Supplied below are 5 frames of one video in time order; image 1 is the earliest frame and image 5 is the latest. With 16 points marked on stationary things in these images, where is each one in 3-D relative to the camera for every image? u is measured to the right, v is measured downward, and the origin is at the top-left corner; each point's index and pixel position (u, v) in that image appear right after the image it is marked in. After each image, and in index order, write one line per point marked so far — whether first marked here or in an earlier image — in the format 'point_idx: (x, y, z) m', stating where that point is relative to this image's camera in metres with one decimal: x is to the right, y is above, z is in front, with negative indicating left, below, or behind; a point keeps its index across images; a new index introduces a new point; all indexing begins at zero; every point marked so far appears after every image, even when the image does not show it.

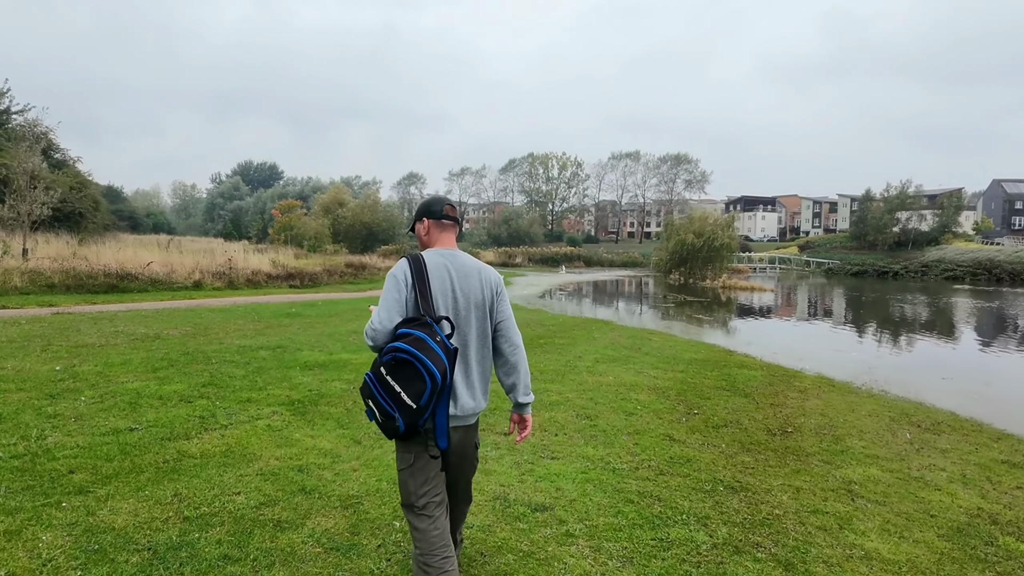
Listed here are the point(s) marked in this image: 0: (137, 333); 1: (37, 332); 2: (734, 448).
0: (-5.4, -0.7, +9.3) m
1: (-6.5, -0.6, +8.8) m
2: (+1.9, -1.4, +5.6) m
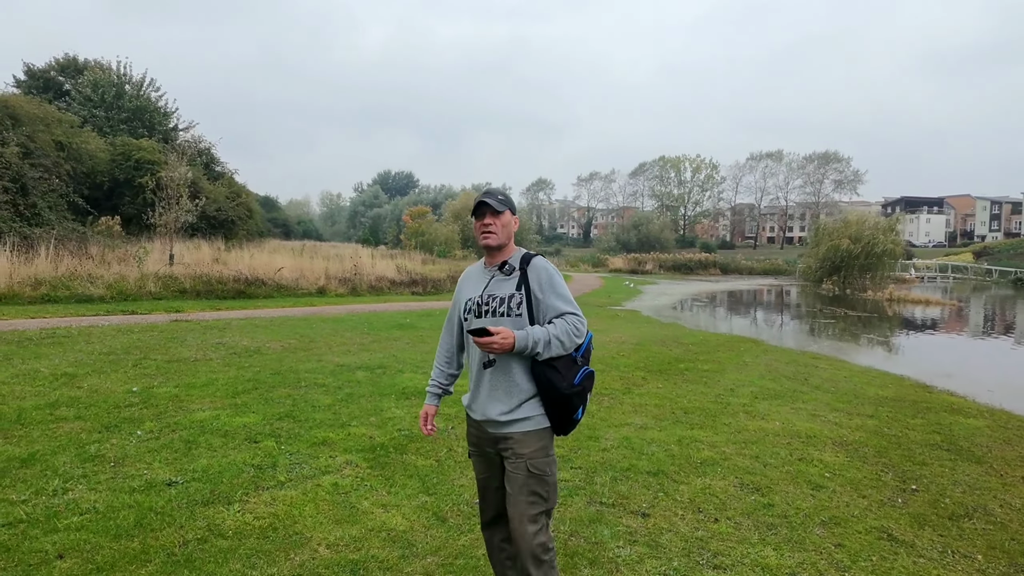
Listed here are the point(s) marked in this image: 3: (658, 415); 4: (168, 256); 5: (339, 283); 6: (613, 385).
0: (-3.7, -0.8, +8.7) m
1: (-4.8, -0.7, +8.5) m
2: (+2.8, -1.6, +3.7) m
3: (+1.5, -1.3, +6.6) m
4: (-10.0, +0.9, +18.9) m
5: (-5.1, +0.1, +19.1) m
6: (+1.2, -1.2, +7.8) m
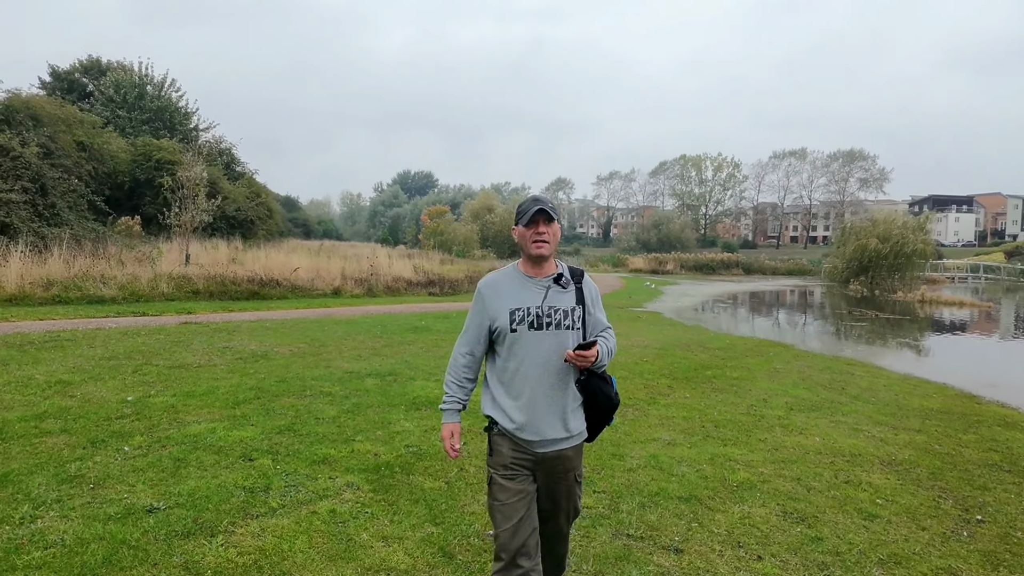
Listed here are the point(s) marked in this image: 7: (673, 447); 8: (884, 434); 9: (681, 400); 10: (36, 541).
0: (-3.4, -0.8, +8.4) m
1: (-4.6, -0.7, +8.2) m
2: (+2.9, -1.6, +3.2) m
3: (+1.6, -1.3, +6.1) m
4: (-9.5, +0.9, +18.8) m
5: (-4.5, +0.1, +18.8) m
6: (+1.4, -1.2, +7.4) m
7: (+1.4, -1.4, +5.5) m
8: (+3.7, -1.4, +6.4) m
9: (+1.9, -1.2, +7.2) m
10: (-2.3, -1.2, +3.2) m
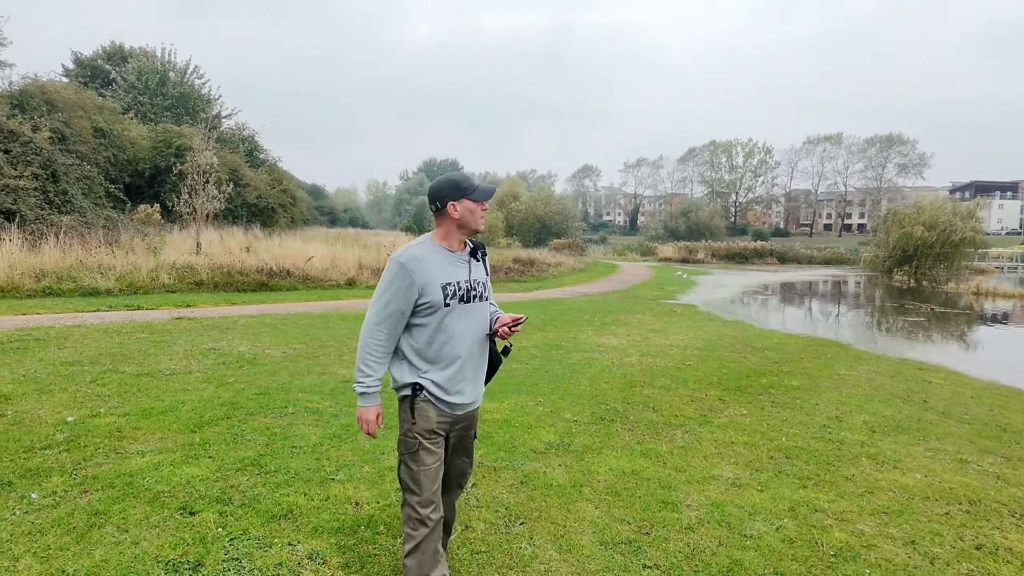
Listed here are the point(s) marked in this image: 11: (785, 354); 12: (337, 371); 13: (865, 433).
0: (-3.2, -0.7, +7.4) m
1: (-4.3, -0.7, +7.2) m
2: (+2.9, -1.7, +2.0) m
3: (+1.8, -1.3, +4.9) m
4: (-8.8, +1.2, +18.0) m
5: (-3.9, +0.4, +17.8) m
6: (+1.6, -1.2, +6.2) m
7: (+1.5, -1.3, +4.3) m
8: (+3.8, -1.4, +5.1) m
9: (+2.1, -1.2, +6.0) m
10: (-2.3, -1.3, +2.1) m
11: (+4.3, -1.0, +10.1) m
12: (-1.8, -0.9, +6.8) m
13: (+3.2, -1.3, +5.9) m
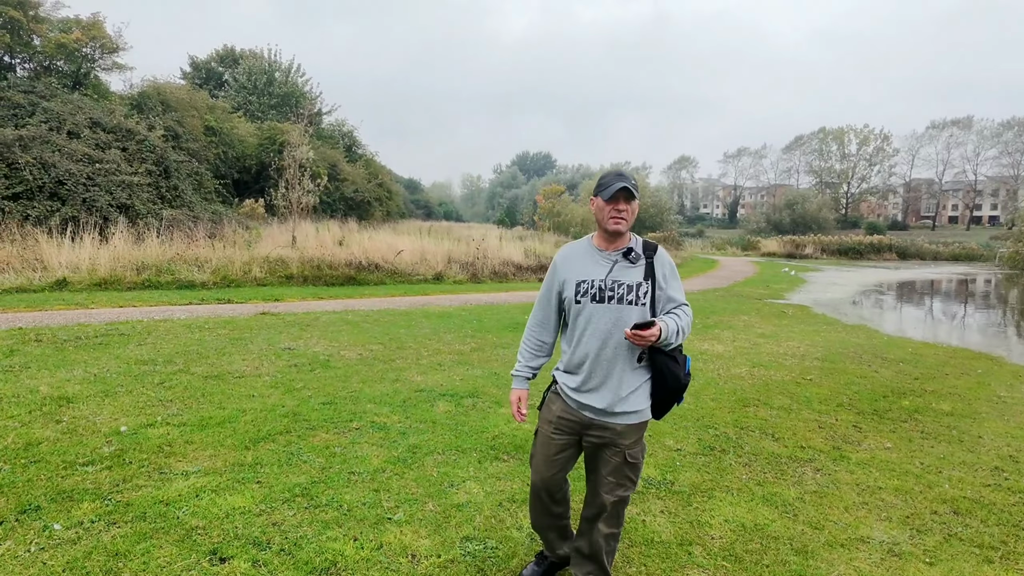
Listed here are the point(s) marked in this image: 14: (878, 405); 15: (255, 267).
0: (-2.2, -0.7, +7.0) m
1: (-3.4, -0.6, +7.0) m
2: (+3.1, -1.8, +0.8) m
3: (+2.4, -1.4, +3.9) m
4: (-6.3, +1.4, +18.3) m
5: (-1.4, +0.5, +17.4) m
6: (+2.4, -1.2, +5.2) m
7: (+2.0, -1.4, +3.4) m
8: (+4.4, -1.5, +3.8) m
9: (+2.8, -1.3, +4.9) m
10: (-2.0, -1.3, +1.7) m
11: (+5.5, -1.1, +8.7) m
12: (-1.0, -0.9, +6.3) m
13: (+3.9, -1.4, +4.7) m
14: (+3.6, -1.2, +6.5) m
15: (-5.3, +0.4, +13.5) m
